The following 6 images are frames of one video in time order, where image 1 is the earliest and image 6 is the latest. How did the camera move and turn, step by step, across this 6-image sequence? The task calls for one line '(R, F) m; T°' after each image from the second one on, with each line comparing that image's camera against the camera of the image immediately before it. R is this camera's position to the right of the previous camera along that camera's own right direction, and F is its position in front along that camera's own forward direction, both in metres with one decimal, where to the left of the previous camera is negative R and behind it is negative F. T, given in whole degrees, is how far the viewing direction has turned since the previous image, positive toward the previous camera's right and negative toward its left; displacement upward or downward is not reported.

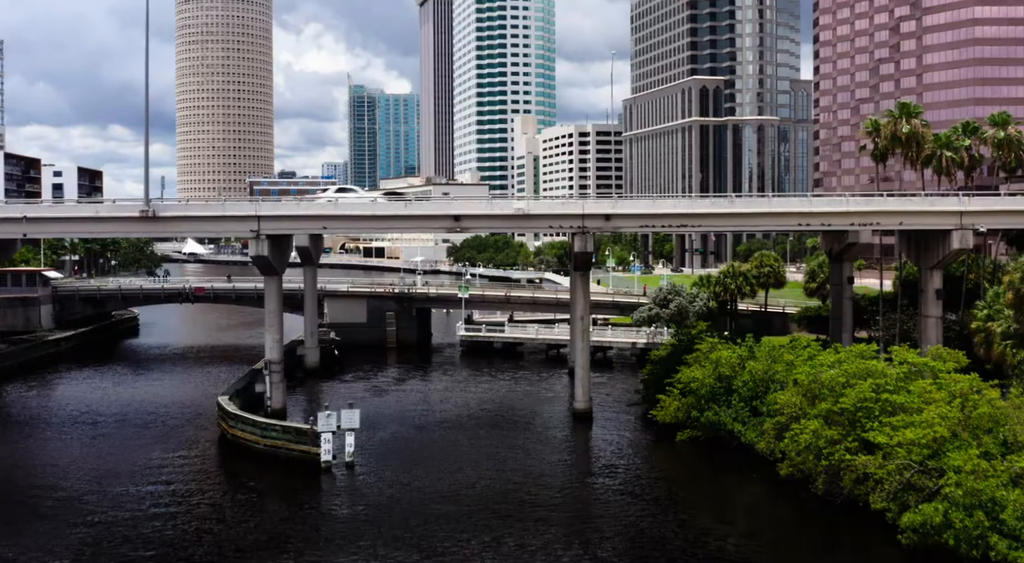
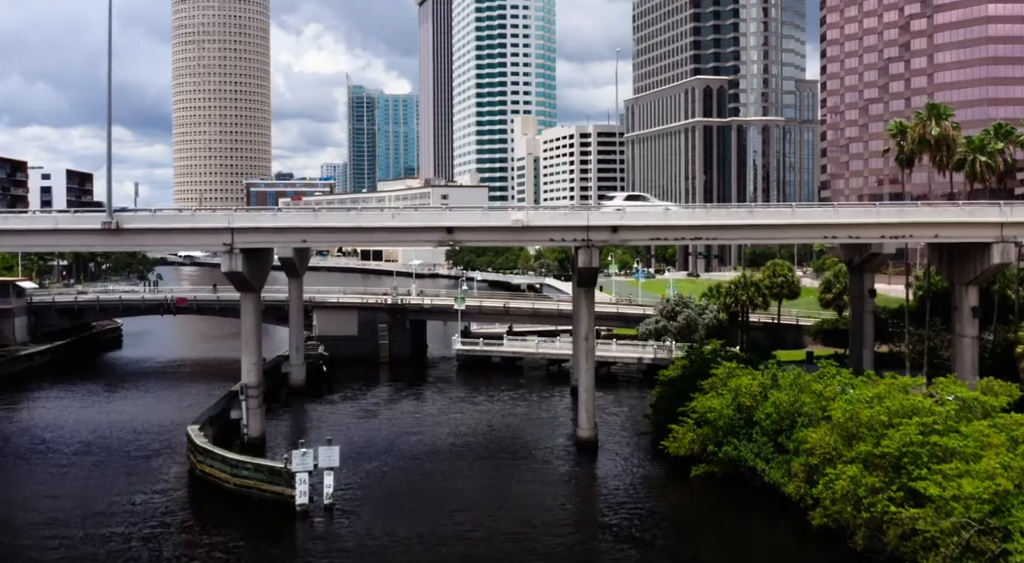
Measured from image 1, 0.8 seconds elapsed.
(+0.1, +3.4) m; 0°
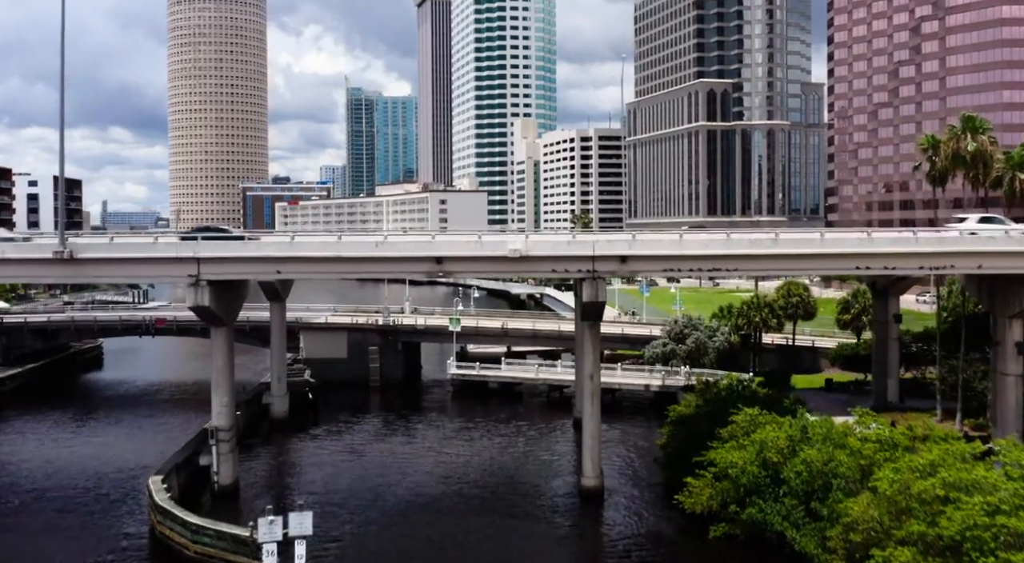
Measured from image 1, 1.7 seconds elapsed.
(+0.2, +3.6) m; 0°
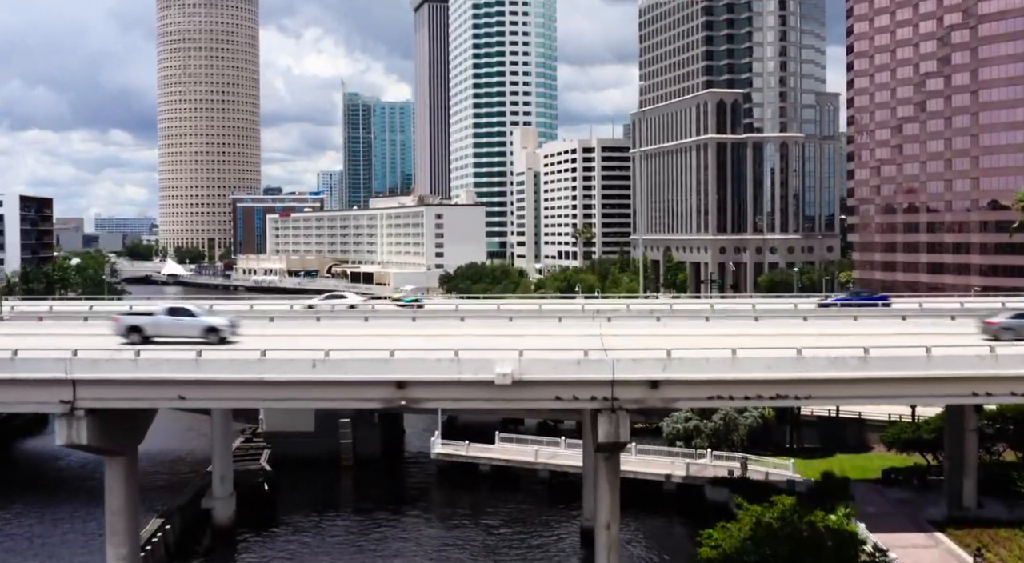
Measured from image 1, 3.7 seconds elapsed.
(+0.4, +8.6) m; 0°
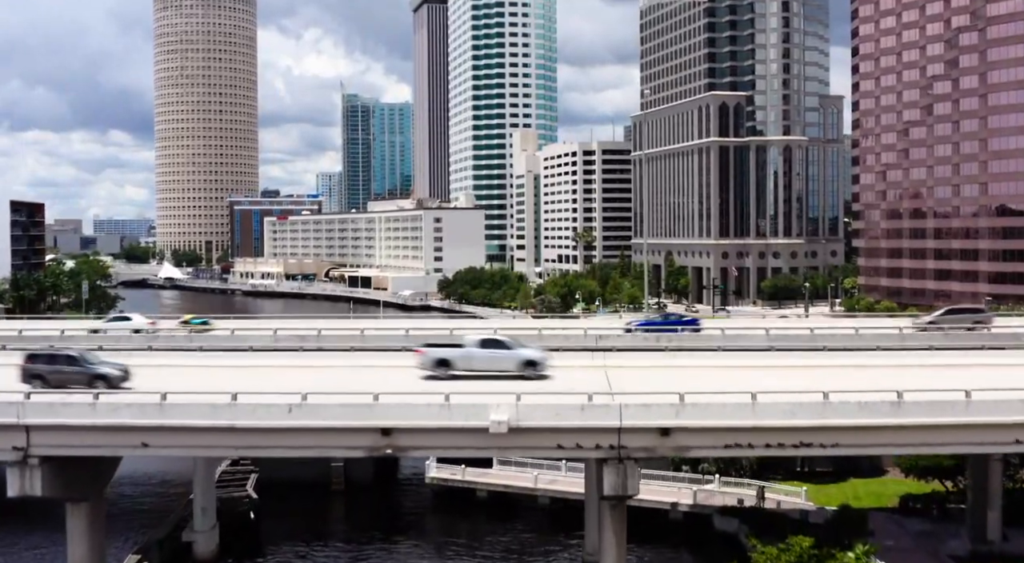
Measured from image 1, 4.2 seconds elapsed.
(+0.1, +2.2) m; 0°
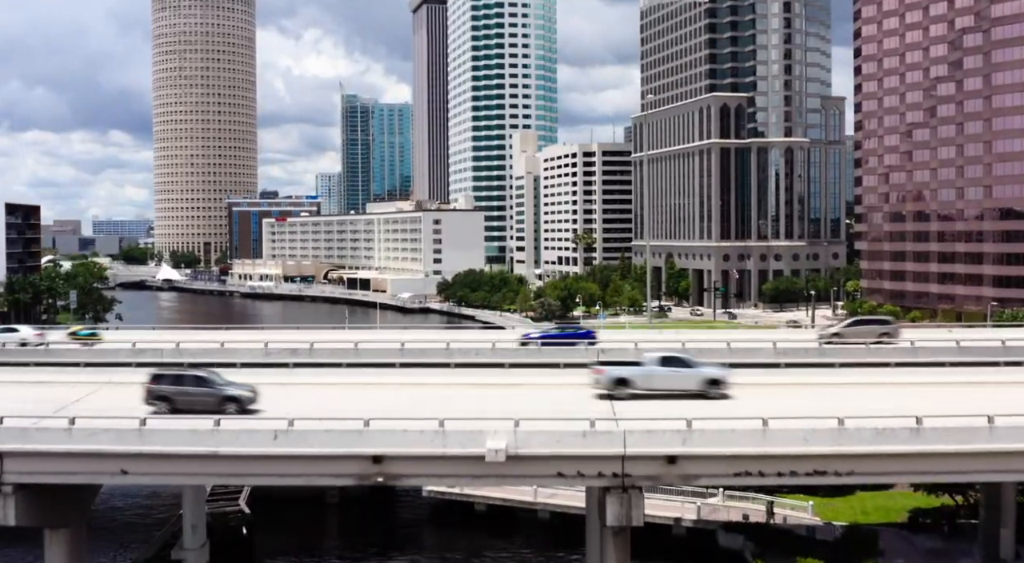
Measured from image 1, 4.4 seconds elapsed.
(+0.1, +1.1) m; 0°
